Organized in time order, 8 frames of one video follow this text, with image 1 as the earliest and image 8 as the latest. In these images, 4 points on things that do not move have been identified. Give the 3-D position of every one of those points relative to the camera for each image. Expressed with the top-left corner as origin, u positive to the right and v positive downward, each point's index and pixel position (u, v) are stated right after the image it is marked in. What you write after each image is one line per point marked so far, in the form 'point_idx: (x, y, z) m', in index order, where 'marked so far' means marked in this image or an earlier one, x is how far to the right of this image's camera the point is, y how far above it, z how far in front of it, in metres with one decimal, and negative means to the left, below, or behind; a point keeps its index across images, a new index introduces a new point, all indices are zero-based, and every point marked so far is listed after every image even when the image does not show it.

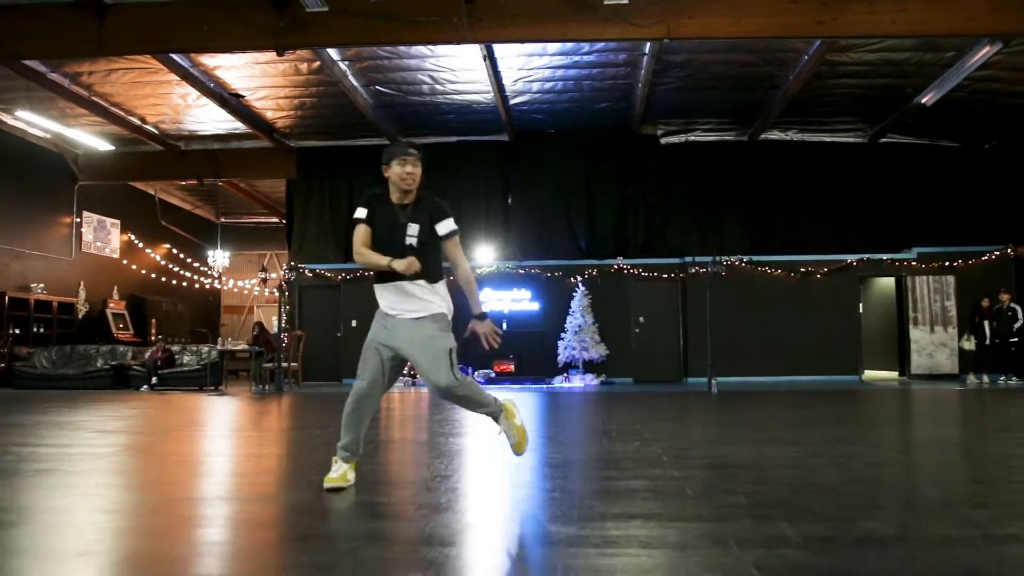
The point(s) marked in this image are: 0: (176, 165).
0: (-6.0, +2.2, +12.2) m
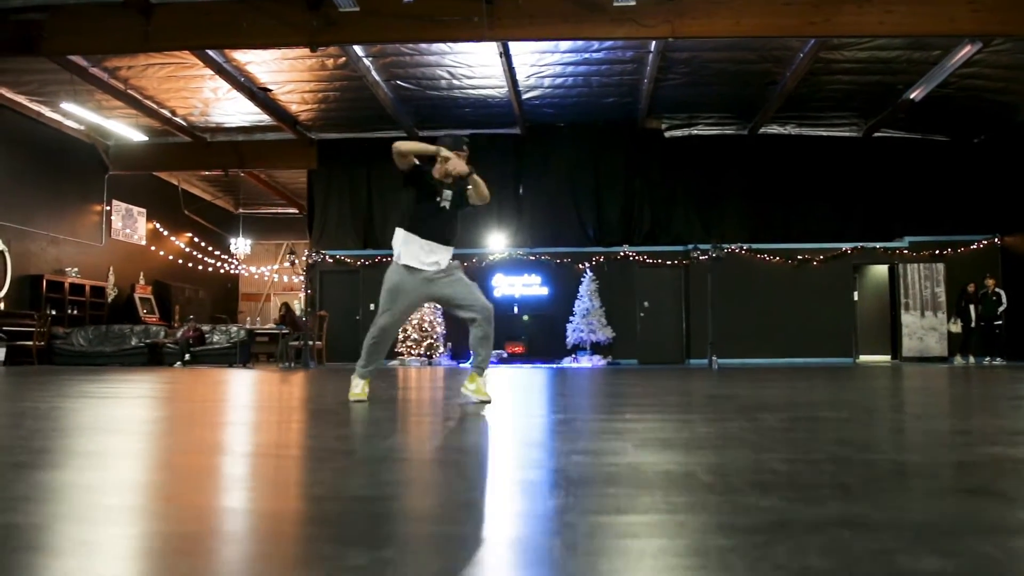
0: (-5.8, +2.5, +12.8) m
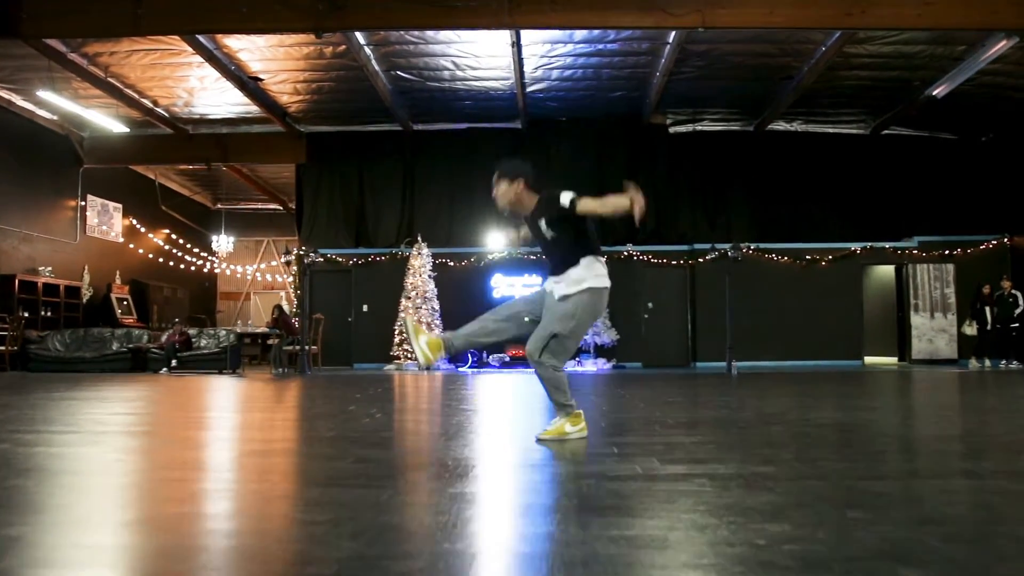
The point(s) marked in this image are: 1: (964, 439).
0: (-5.8, +2.5, +12.1) m
1: (+2.2, -0.7, +3.3) m
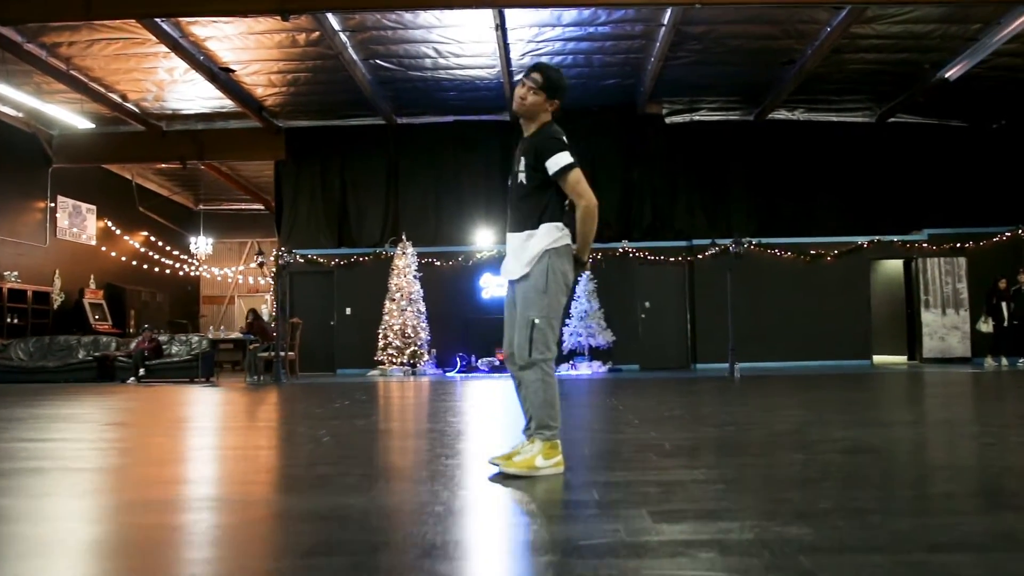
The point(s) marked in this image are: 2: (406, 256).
0: (-6.0, +2.4, +11.6) m
1: (+2.0, -0.7, +2.7) m
2: (-1.6, +0.5, +10.6) m
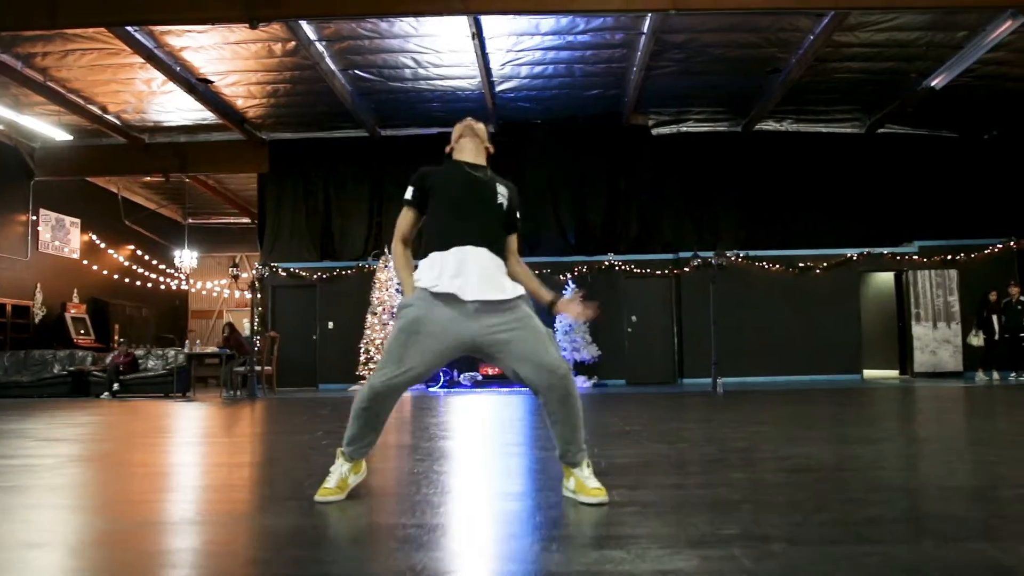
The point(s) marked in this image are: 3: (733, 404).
0: (-6.3, +2.2, +11.5) m
1: (+1.8, -0.7, +2.6) m
2: (-1.9, +0.3, +10.4) m
3: (+2.5, -1.3, +7.8) m
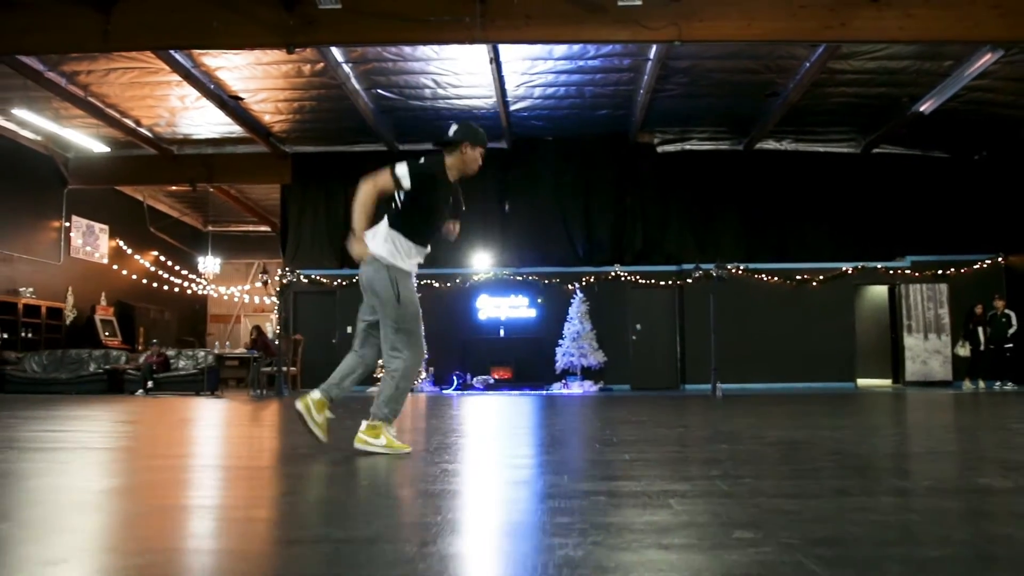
0: (-6.1, +2.1, +12.1) m
1: (+1.9, -0.8, +3.1) m
2: (-1.7, +0.2, +11.0) m
3: (+2.7, -1.5, +8.3) m
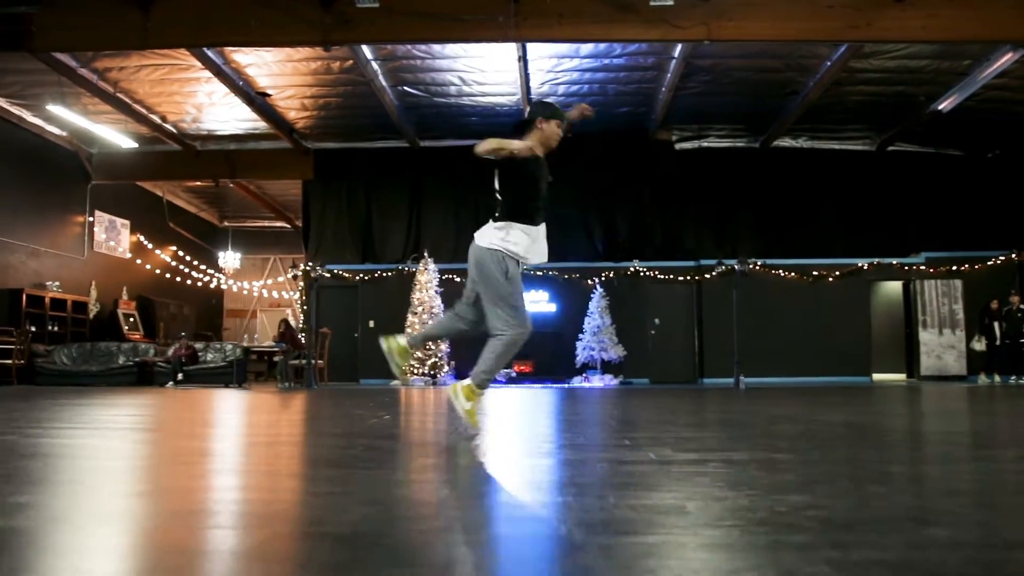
0: (-5.7, +2.2, +12.2) m
1: (+2.2, -0.7, +3.2) m
2: (-1.4, +0.3, +11.1) m
3: (+3.0, -1.4, +8.5) m
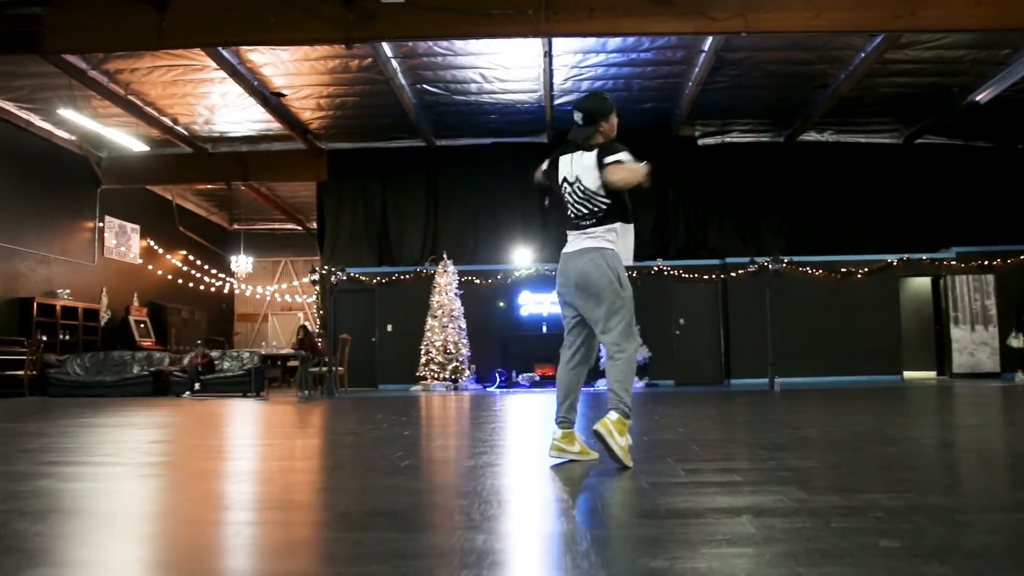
0: (-5.4, +2.1, +12.0) m
1: (+2.6, -0.7, +3.0) m
2: (-1.0, +0.2, +10.9) m
3: (+3.4, -1.4, +8.3) m
